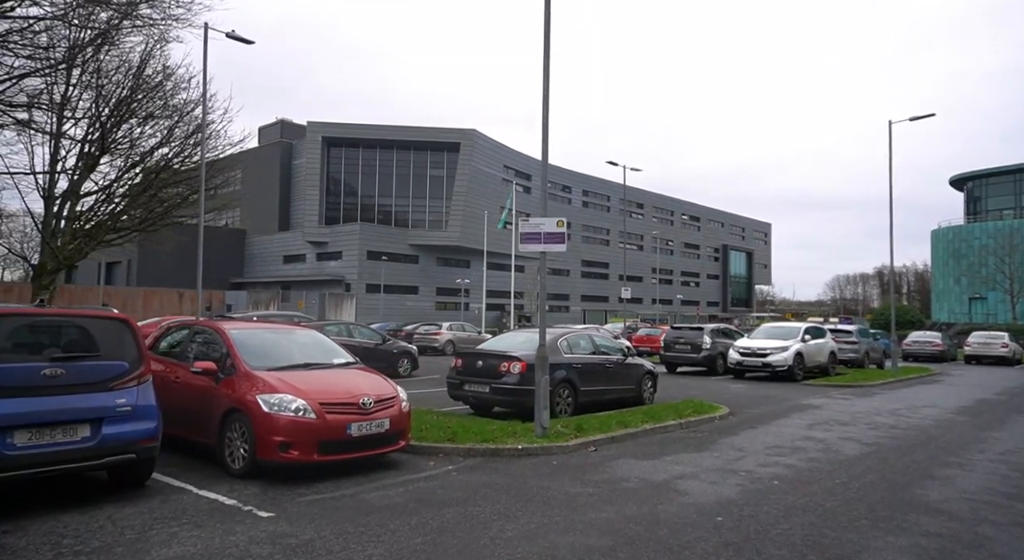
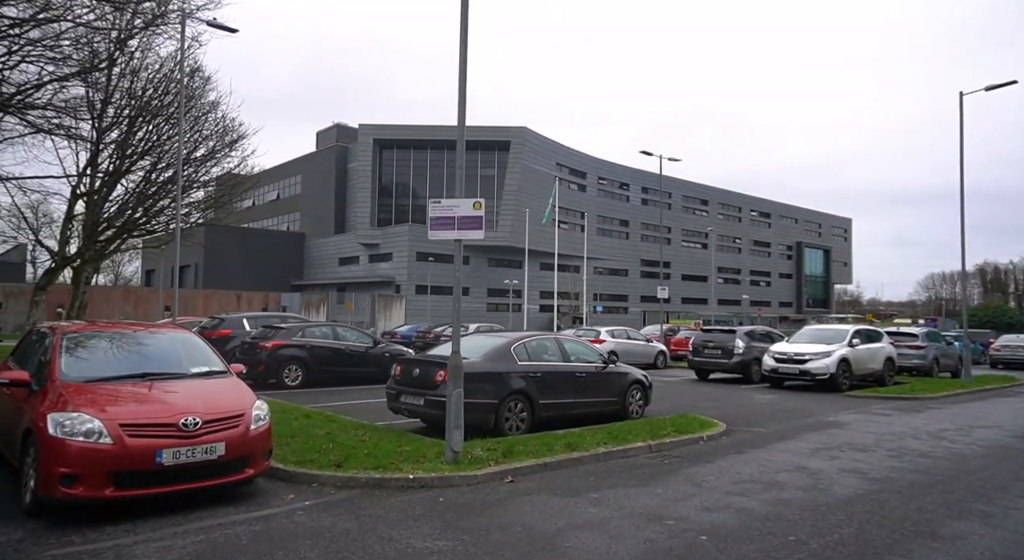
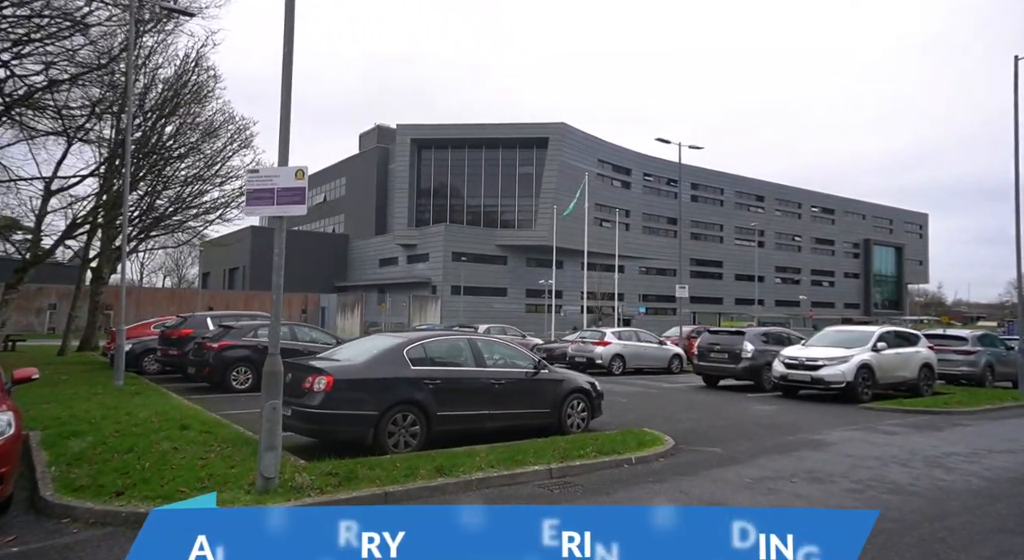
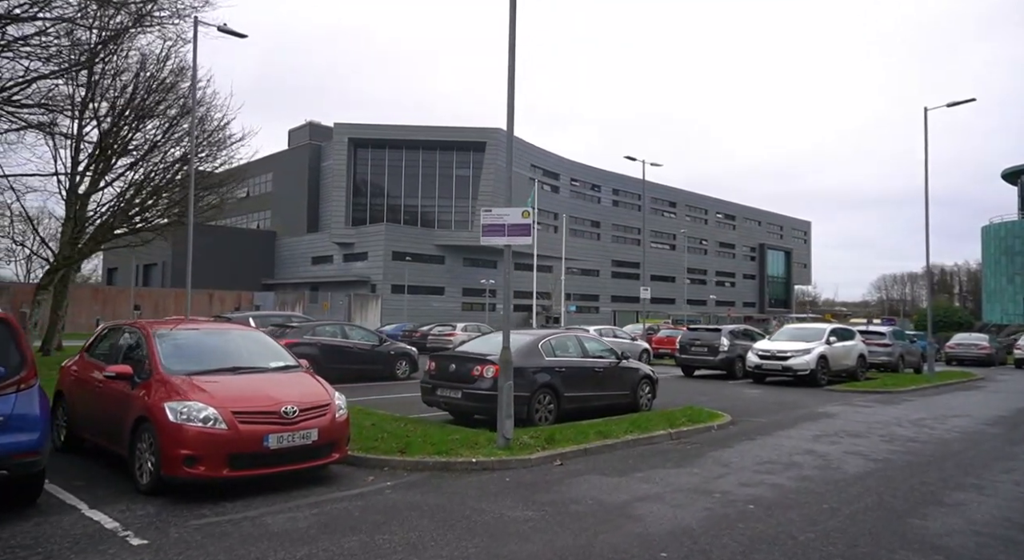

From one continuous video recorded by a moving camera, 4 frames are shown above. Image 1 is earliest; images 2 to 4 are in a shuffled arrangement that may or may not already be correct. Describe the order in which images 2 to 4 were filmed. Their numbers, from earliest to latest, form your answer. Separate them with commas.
4, 2, 3
